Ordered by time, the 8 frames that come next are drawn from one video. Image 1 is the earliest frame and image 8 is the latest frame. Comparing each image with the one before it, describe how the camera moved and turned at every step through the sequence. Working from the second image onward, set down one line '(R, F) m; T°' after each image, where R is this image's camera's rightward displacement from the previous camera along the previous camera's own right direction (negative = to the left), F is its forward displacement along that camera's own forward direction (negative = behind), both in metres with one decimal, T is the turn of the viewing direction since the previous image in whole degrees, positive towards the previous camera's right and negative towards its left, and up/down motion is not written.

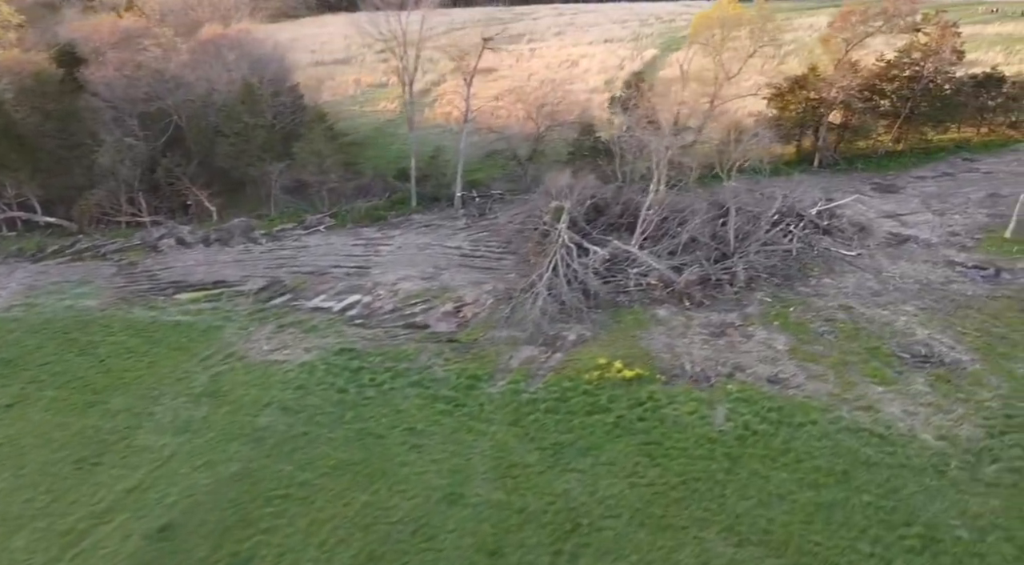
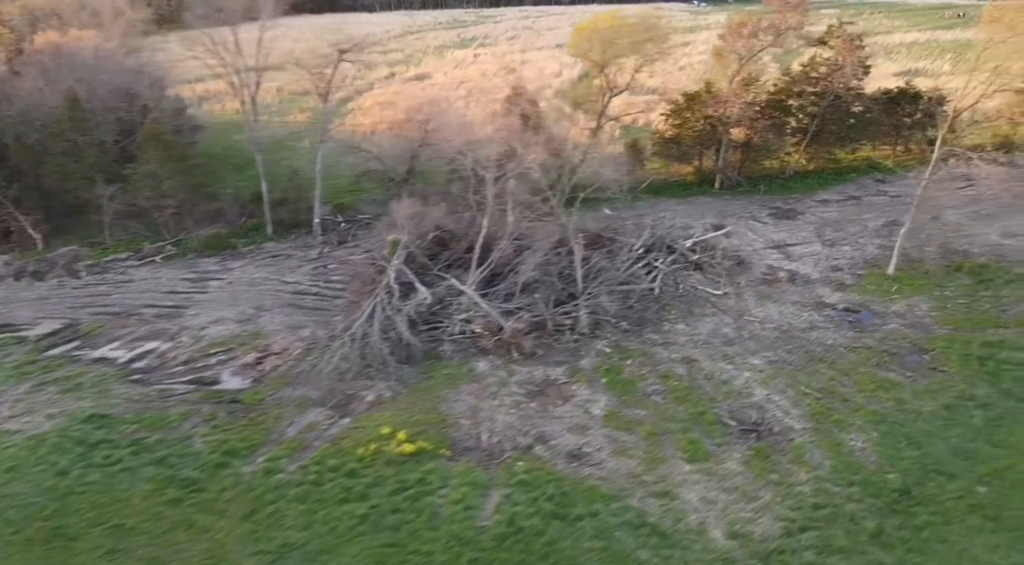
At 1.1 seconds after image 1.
(+2.9, +1.3) m; +1°
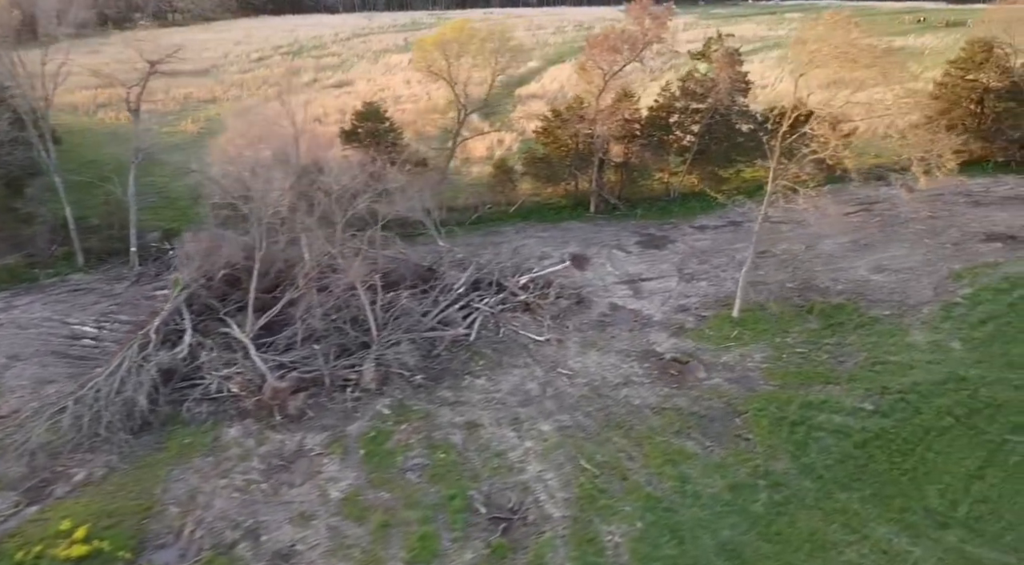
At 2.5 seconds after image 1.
(+3.2, +1.3) m; +2°
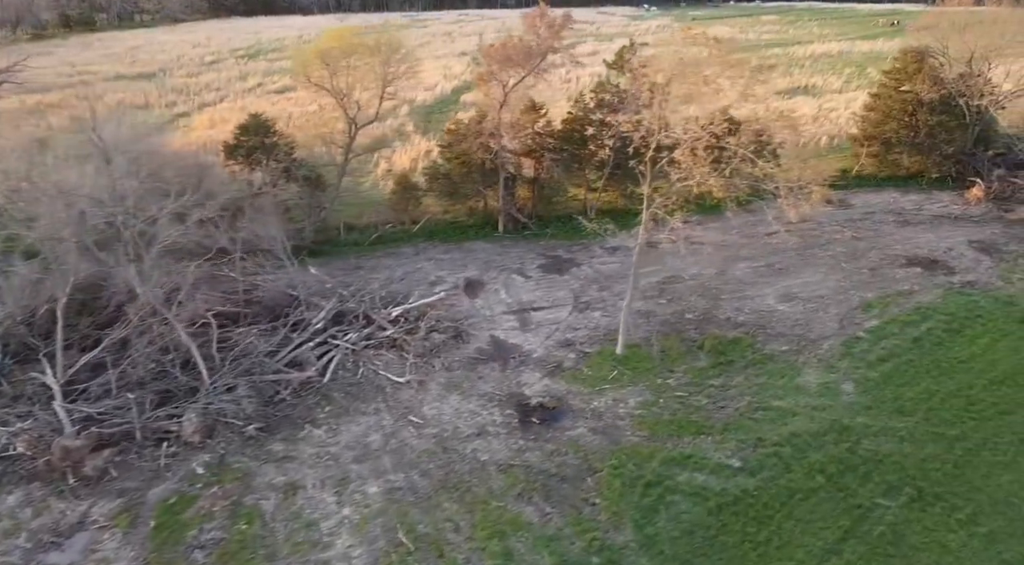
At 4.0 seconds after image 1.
(+2.1, +1.1) m; +1°
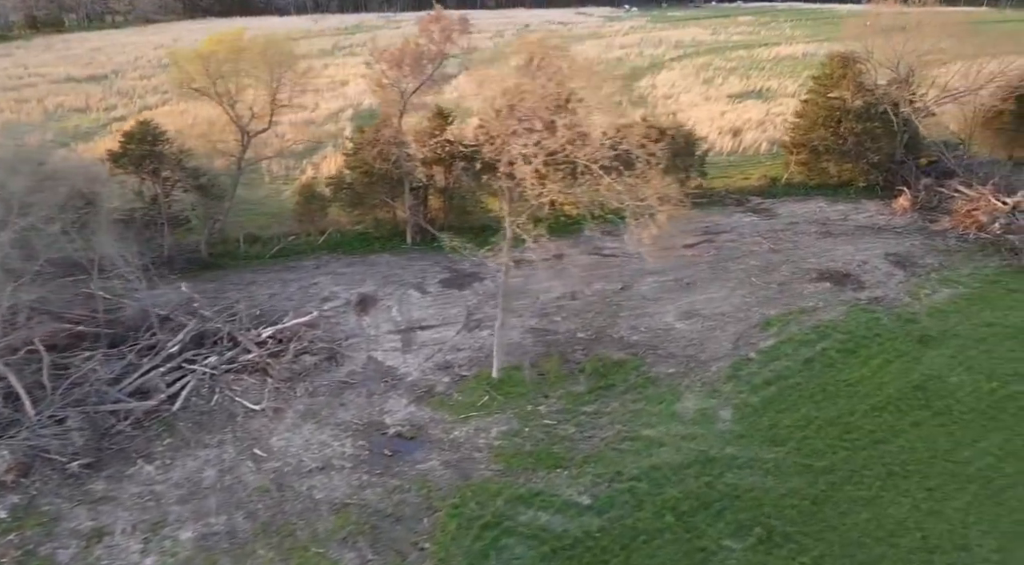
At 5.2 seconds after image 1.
(+2.0, +0.6) m; +1°
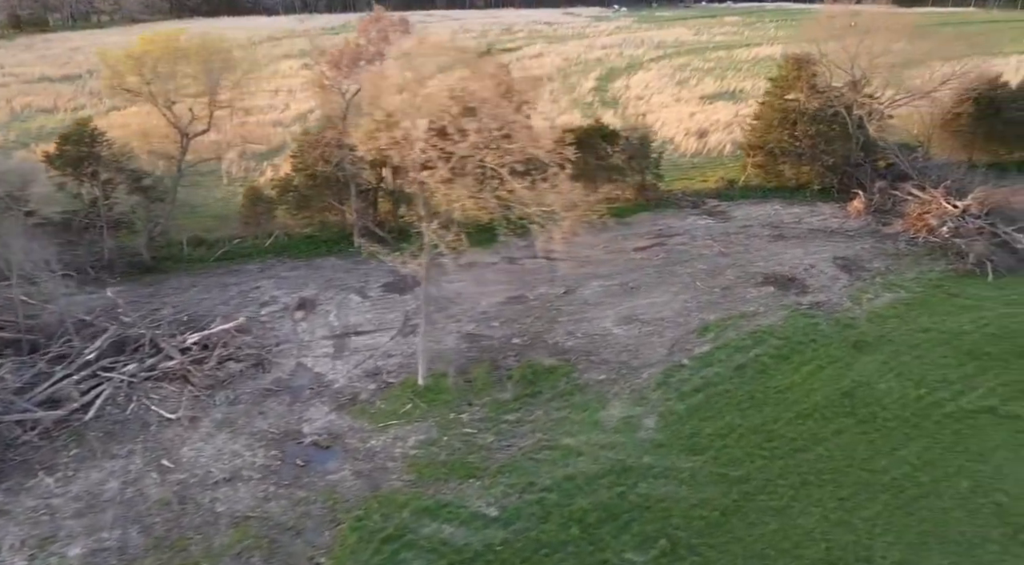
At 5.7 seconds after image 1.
(+1.1, +0.2) m; +1°
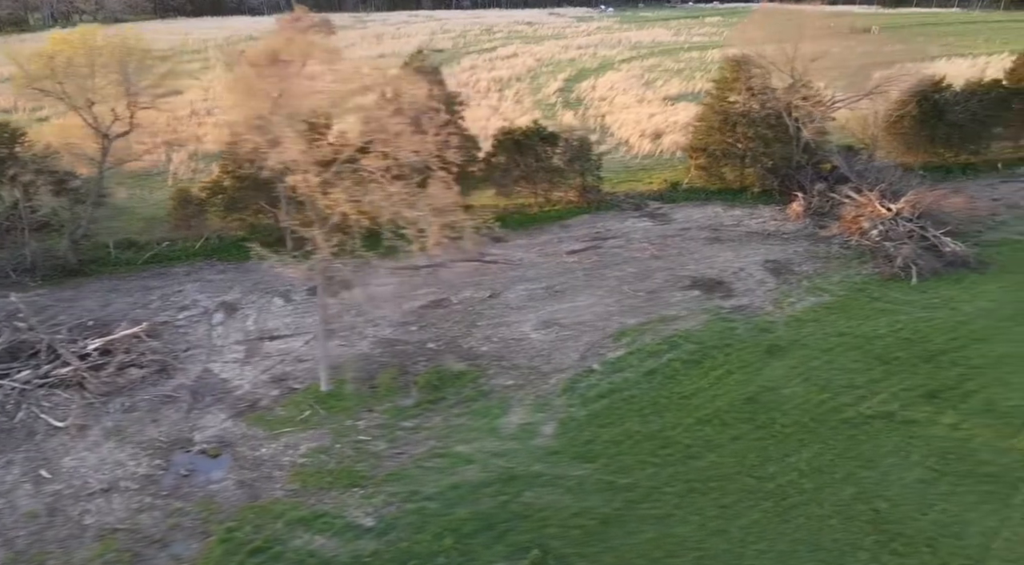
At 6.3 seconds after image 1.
(+1.4, +0.1) m; +1°
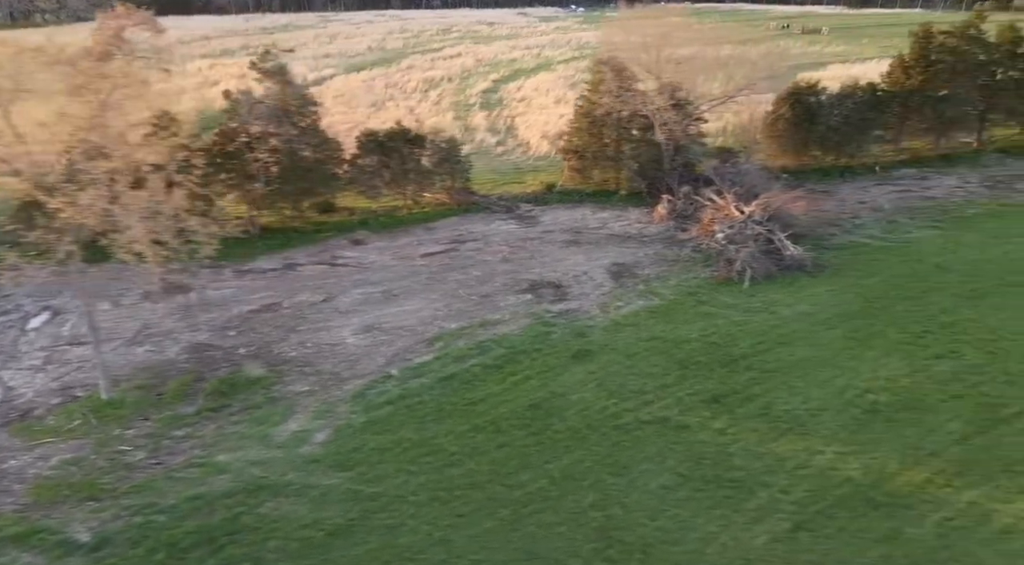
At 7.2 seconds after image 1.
(+3.1, +0.1) m; +2°
